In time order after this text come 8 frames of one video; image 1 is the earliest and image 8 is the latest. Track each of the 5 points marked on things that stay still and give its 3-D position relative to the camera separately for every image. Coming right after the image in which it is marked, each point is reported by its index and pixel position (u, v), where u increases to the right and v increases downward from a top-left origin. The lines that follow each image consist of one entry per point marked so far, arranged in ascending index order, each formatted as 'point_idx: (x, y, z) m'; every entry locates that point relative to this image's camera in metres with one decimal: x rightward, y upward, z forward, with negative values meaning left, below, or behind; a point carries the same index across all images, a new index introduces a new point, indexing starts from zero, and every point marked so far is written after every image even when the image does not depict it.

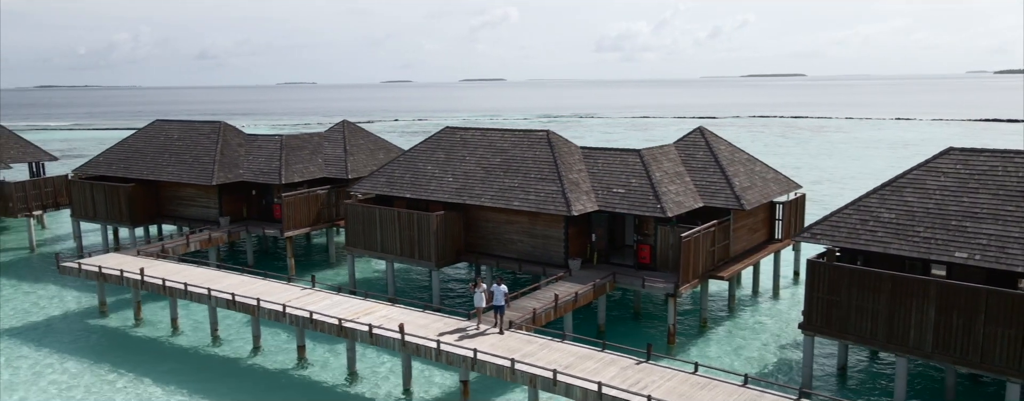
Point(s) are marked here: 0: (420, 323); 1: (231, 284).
0: (-2.1, -2.8, +16.4) m
1: (-7.6, -2.3, +19.7) m
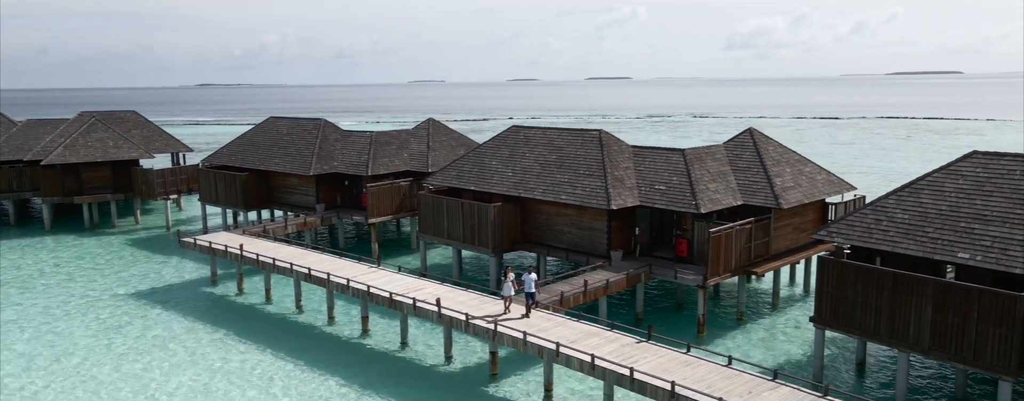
0: (-1.4, -2.6, +18.5) m
1: (-6.2, -1.9, +22.7) m
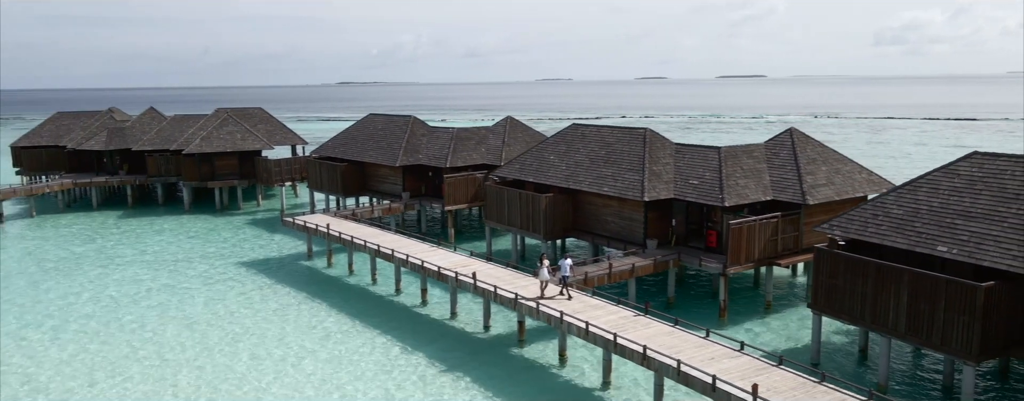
0: (-0.5, -2.2, +21.1) m
1: (-4.5, -1.4, +26.0) m
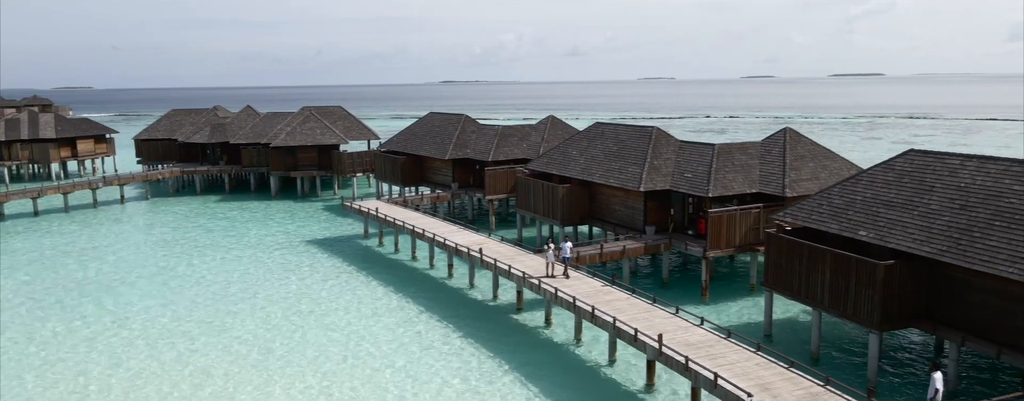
0: (-0.3, -1.8, +24.5) m
1: (-3.6, -0.9, +29.9) m
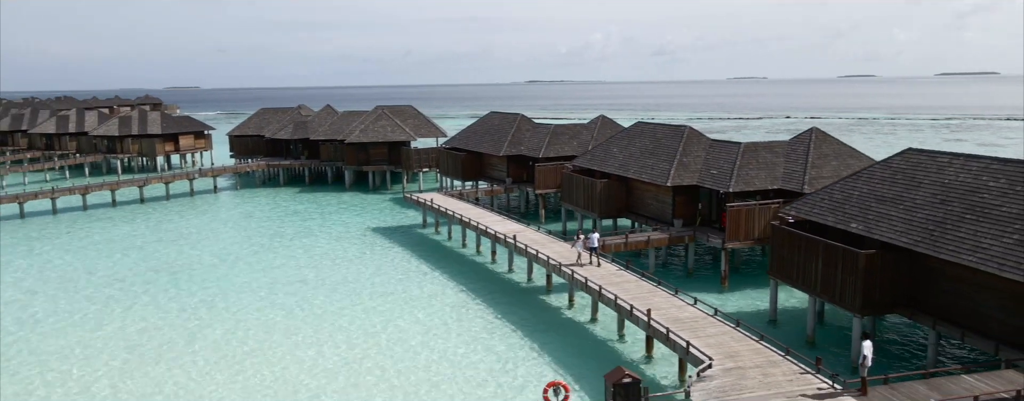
0: (+0.9, -1.5, +26.7) m
1: (-1.7, -0.5, +32.5) m
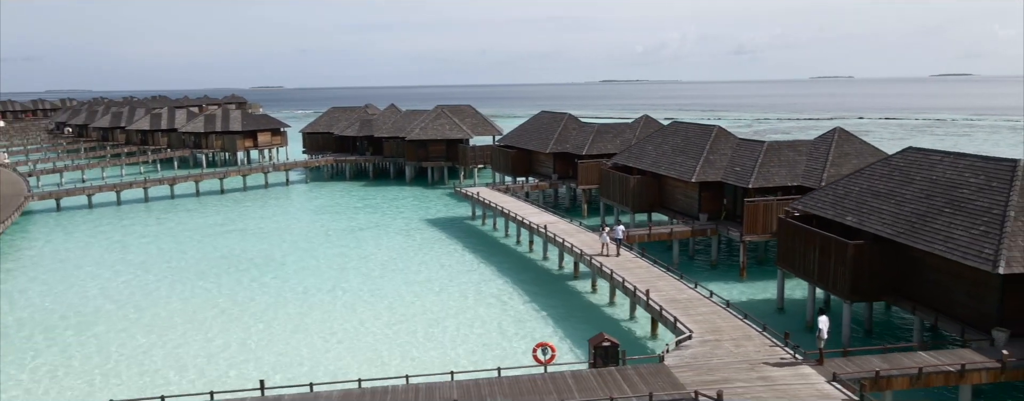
0: (+2.2, -1.2, +28.8) m
1: (+0.1, -0.2, +34.8) m
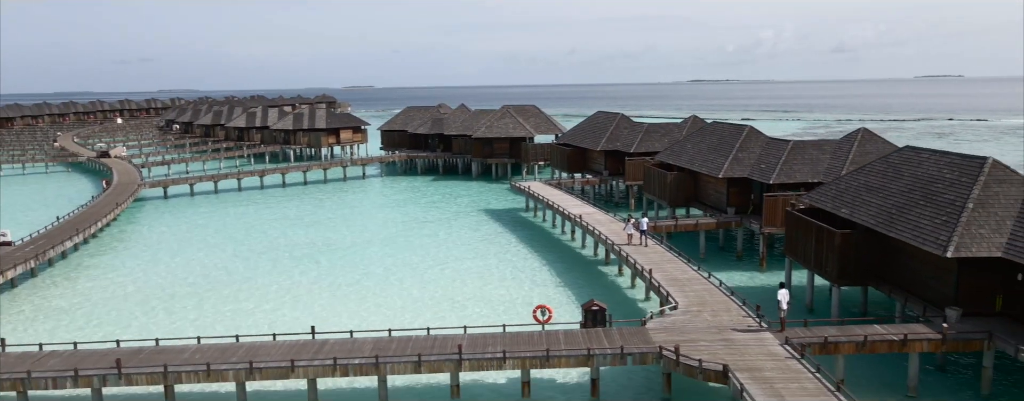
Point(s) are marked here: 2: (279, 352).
0: (+3.9, -0.9, +31.4) m
1: (+2.5, +0.1, +37.6) m
2: (-5.3, -3.5, +16.8) m
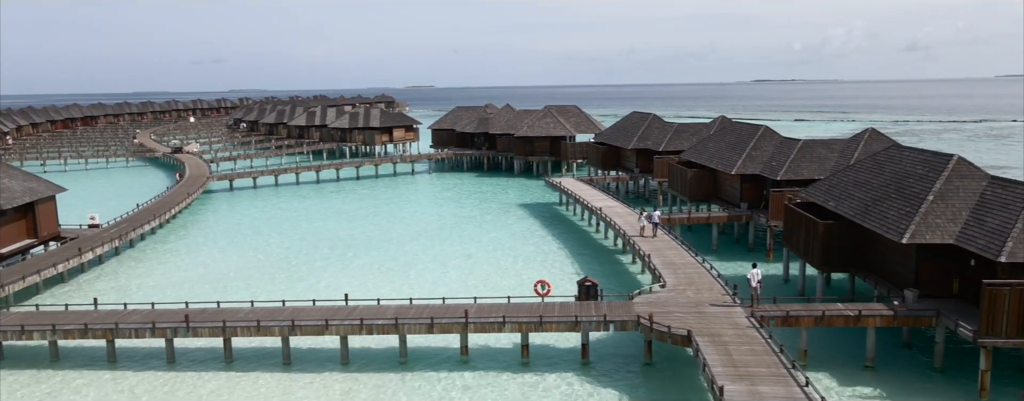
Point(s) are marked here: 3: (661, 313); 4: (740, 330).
0: (+5.1, -0.7, +33.7) m
1: (+4.3, +0.4, +40.0) m
2: (-5.3, -3.1, +19.9) m
3: (+3.8, -2.9, +18.8) m
4: (+5.5, -3.1, +17.5) m
